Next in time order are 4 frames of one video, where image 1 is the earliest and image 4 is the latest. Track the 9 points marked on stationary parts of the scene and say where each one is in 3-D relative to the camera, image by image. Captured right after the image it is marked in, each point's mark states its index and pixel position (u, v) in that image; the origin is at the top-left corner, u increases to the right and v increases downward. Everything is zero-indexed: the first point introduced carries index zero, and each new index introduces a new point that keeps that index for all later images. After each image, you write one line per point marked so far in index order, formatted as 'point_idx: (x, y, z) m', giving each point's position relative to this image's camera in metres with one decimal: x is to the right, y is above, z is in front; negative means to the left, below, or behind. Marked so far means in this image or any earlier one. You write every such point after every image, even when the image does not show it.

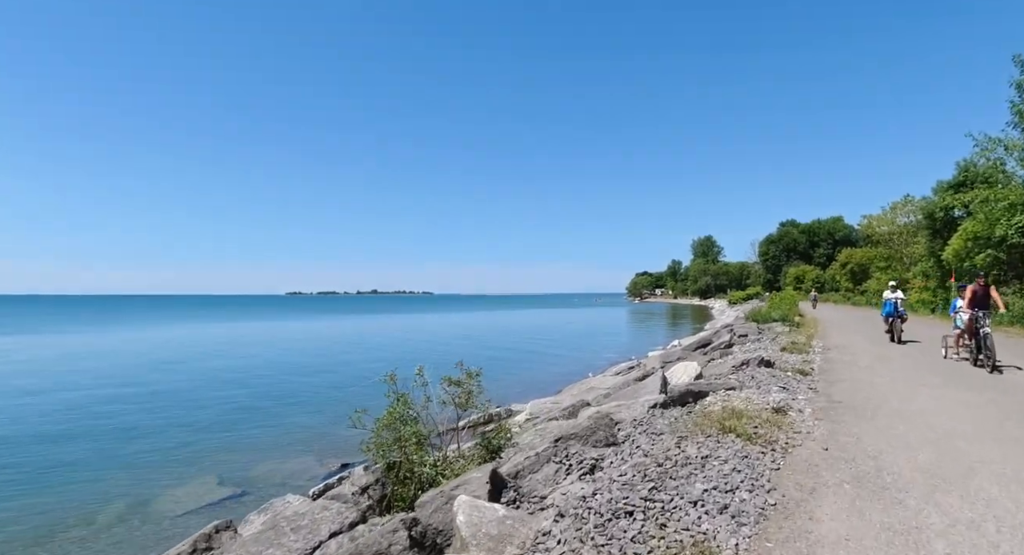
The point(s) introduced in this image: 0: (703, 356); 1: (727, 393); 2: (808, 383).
0: (+6.5, -2.7, +19.3) m
1: (+3.9, -2.2, +10.4) m
2: (+6.0, -2.2, +11.6) m
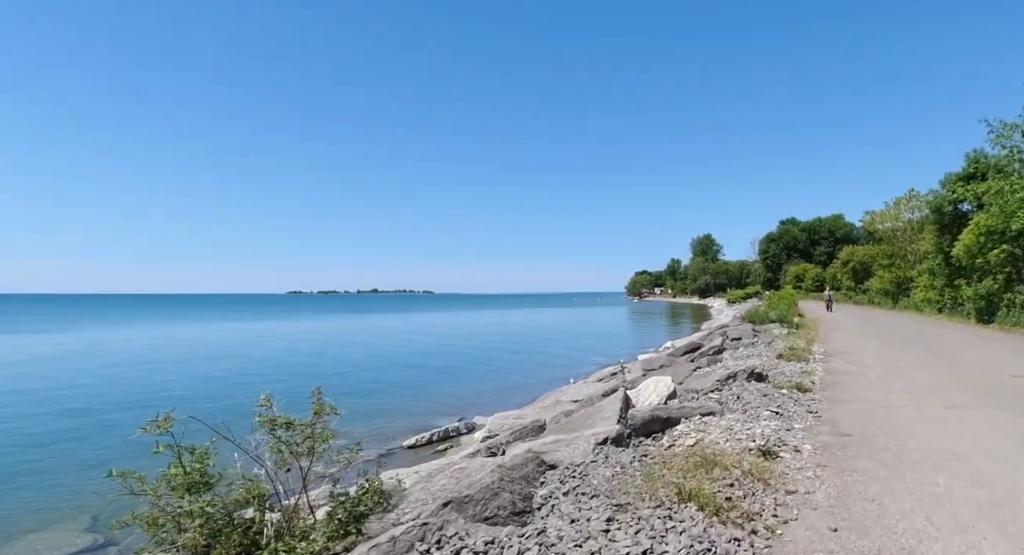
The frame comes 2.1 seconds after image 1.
0: (+5.3, -2.6, +17.0) m
1: (+2.7, -2.1, +8.1) m
2: (+4.8, -2.1, +9.3) m
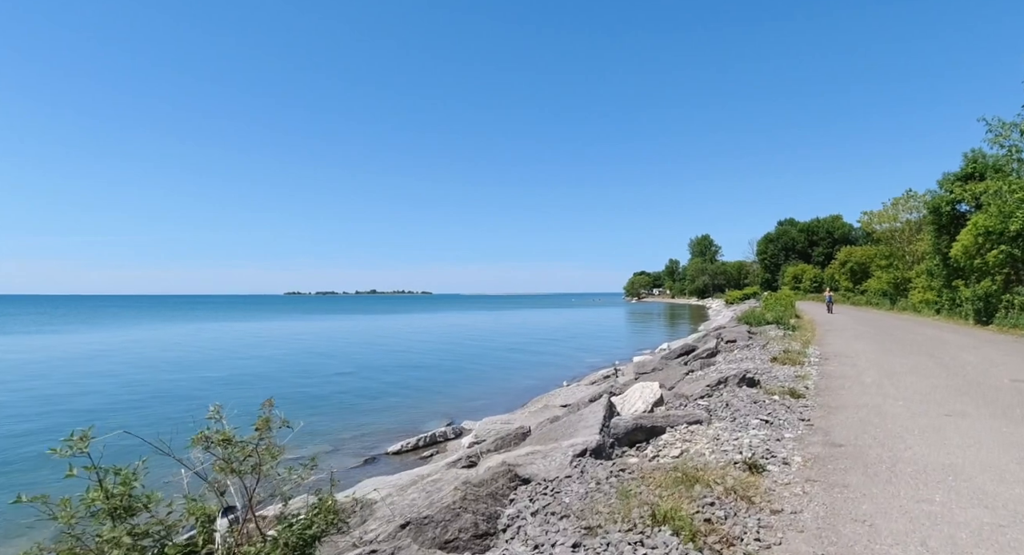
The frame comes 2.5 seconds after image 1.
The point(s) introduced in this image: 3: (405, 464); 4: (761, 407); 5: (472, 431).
0: (+4.9, -2.6, +16.6) m
1: (+2.4, -2.1, +7.7) m
2: (+4.5, -2.1, +8.9) m
3: (-2.6, -4.4, +13.6) m
4: (+3.9, -2.0, +8.9) m
5: (-1.1, -4.3, +15.8) m
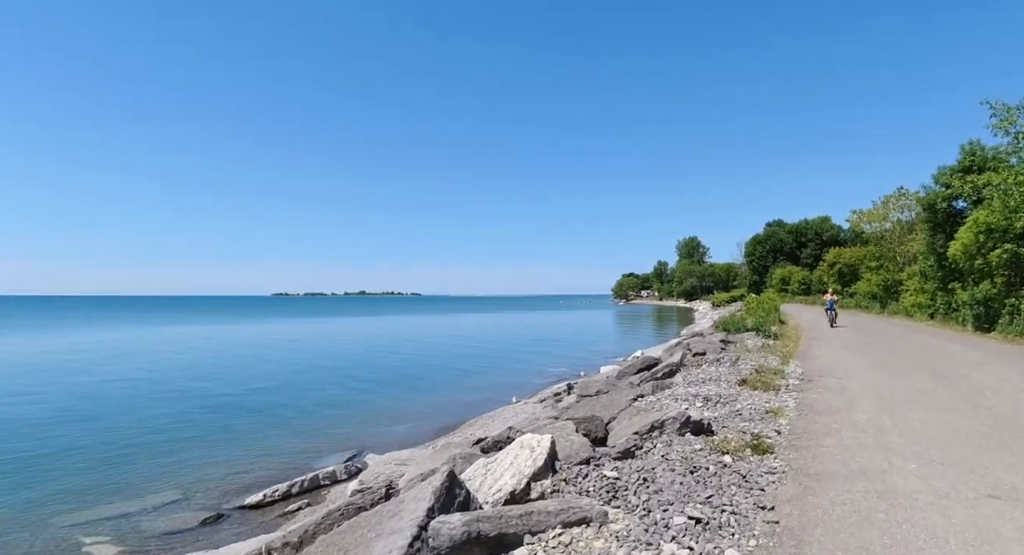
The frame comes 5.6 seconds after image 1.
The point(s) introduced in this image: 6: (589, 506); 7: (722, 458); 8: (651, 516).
0: (+2.8, -2.7, +13.4) m
1: (+0.4, -2.1, +4.5) m
2: (+2.5, -2.1, +5.7) m
3: (-4.7, -4.5, +10.2) m
4: (+1.9, -2.0, +5.7) m
5: (-3.3, -4.3, +12.5) m
6: (+0.8, -2.0, +5.0) m
7: (+2.5, -2.1, +6.6) m
8: (+1.2, -2.0, +4.9) m
